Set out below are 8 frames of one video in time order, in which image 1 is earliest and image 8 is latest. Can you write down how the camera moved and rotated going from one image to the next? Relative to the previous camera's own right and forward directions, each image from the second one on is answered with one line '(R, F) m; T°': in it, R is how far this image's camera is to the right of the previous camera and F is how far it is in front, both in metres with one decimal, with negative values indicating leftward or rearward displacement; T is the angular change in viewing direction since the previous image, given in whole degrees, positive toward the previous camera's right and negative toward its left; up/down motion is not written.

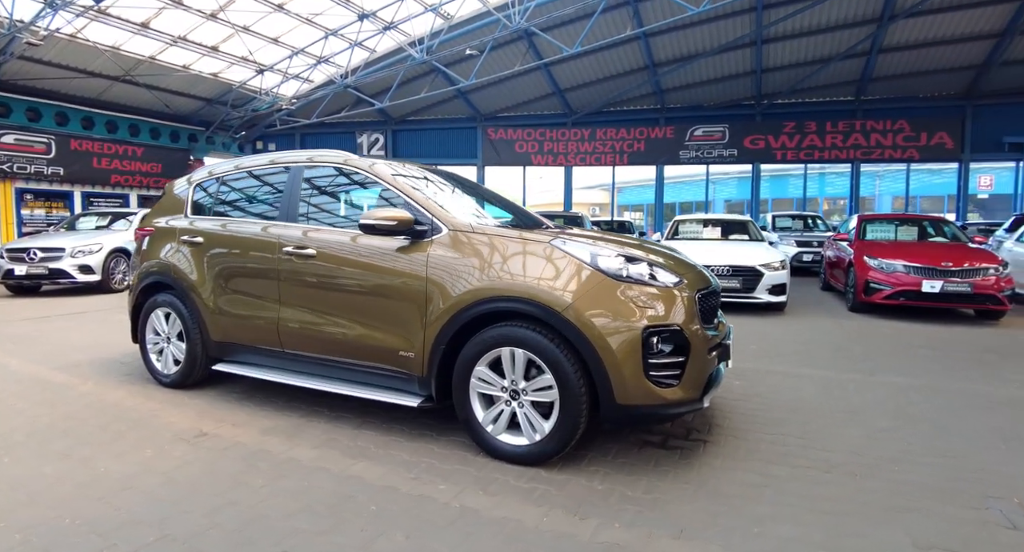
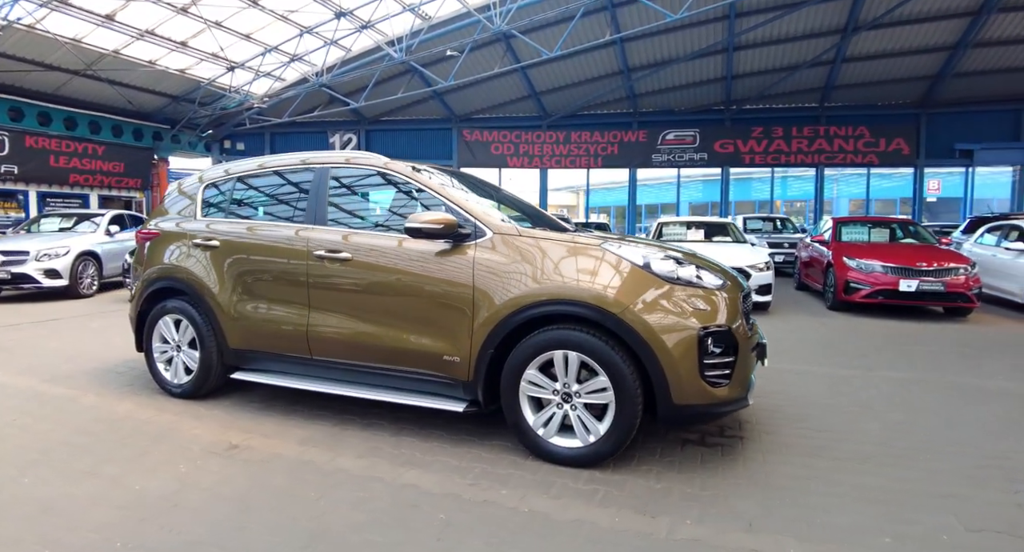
(-0.5, 0.0) m; +4°
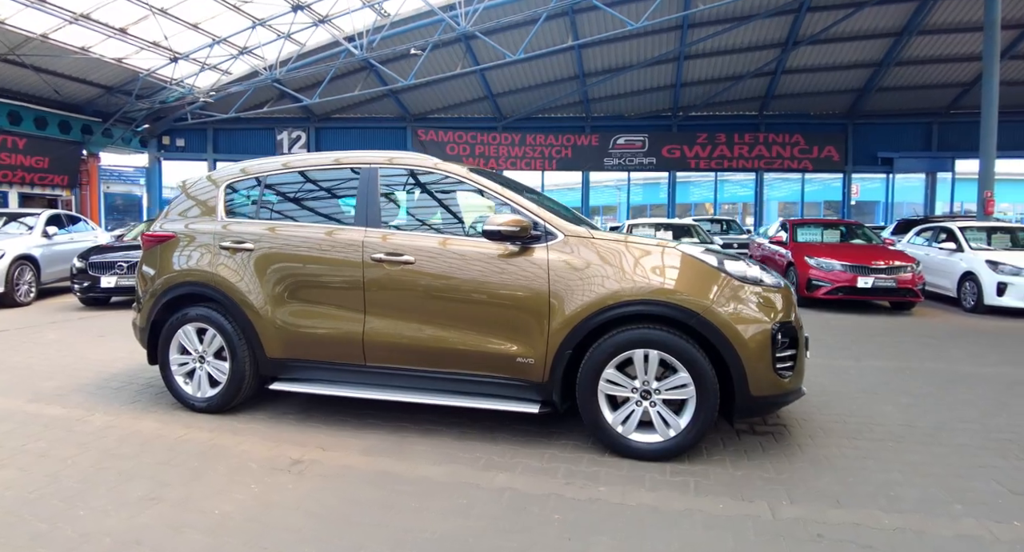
(-0.8, 0.0) m; +7°
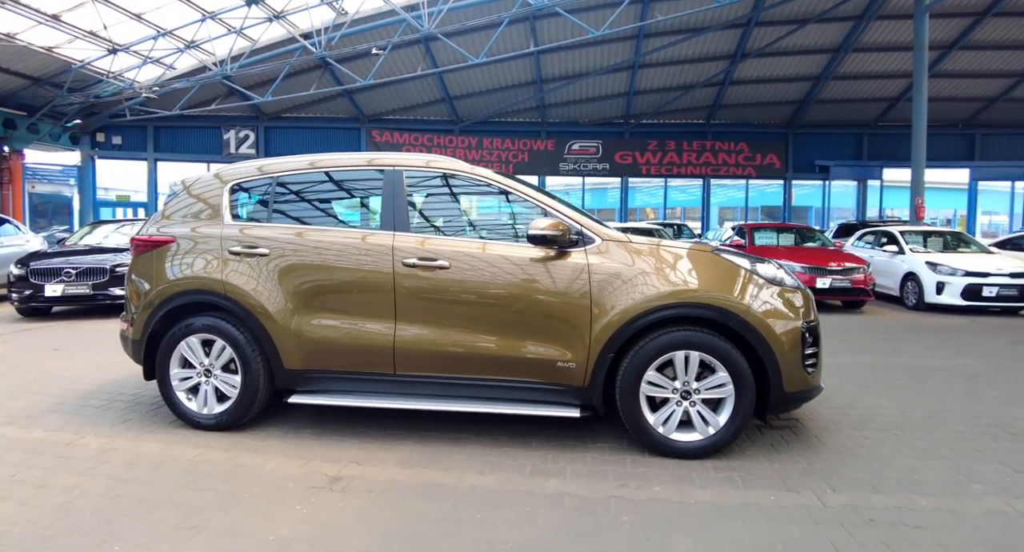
(-0.6, 0.0) m; +6°
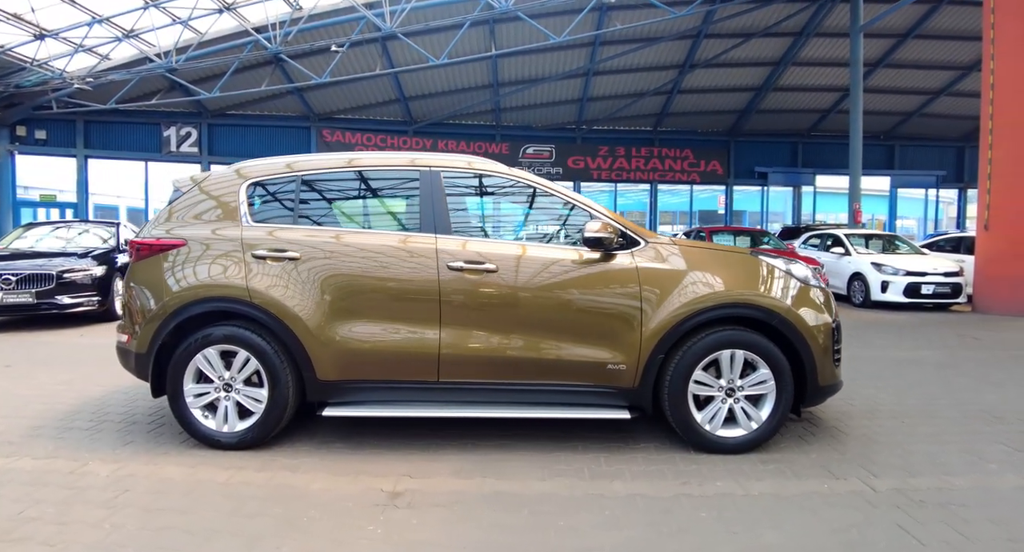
(-0.7, +0.1) m; +6°
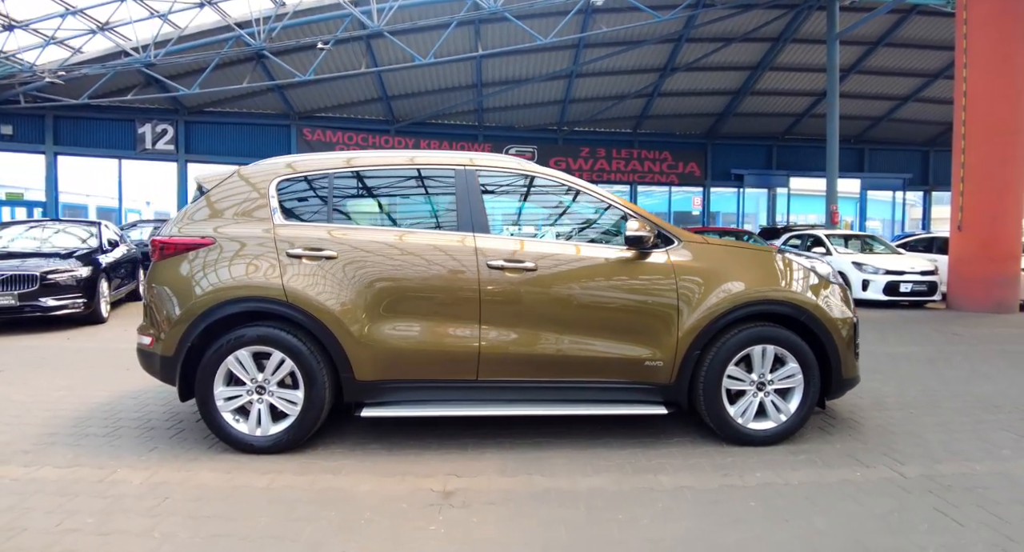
(-0.4, 0.0) m; +3°
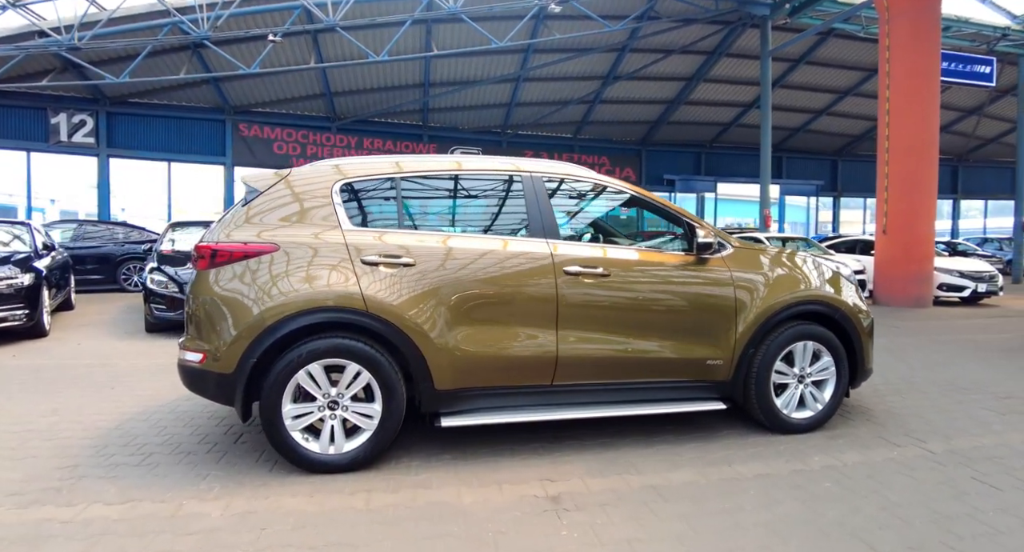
(-0.9, 0.0) m; +8°
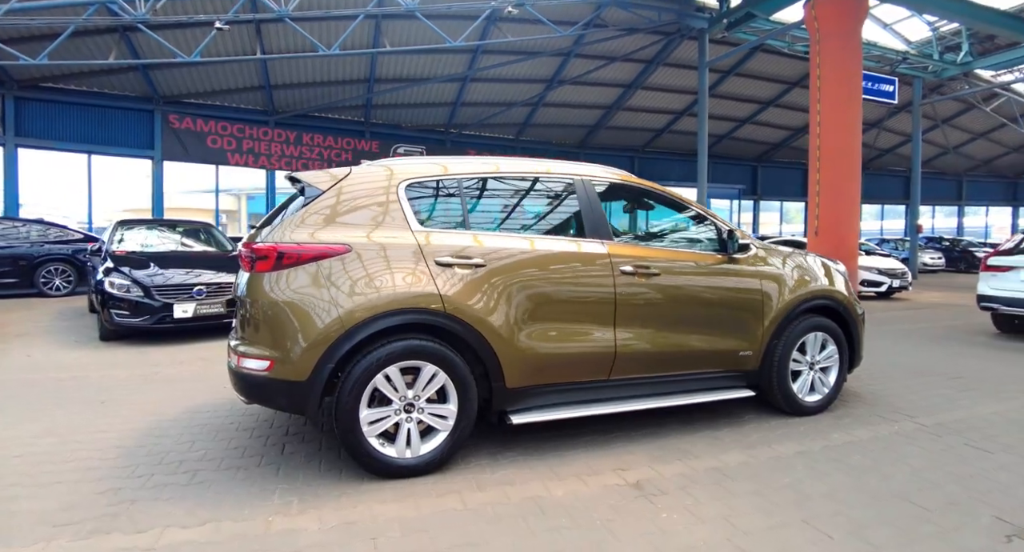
(-0.9, 0.0) m; +8°
